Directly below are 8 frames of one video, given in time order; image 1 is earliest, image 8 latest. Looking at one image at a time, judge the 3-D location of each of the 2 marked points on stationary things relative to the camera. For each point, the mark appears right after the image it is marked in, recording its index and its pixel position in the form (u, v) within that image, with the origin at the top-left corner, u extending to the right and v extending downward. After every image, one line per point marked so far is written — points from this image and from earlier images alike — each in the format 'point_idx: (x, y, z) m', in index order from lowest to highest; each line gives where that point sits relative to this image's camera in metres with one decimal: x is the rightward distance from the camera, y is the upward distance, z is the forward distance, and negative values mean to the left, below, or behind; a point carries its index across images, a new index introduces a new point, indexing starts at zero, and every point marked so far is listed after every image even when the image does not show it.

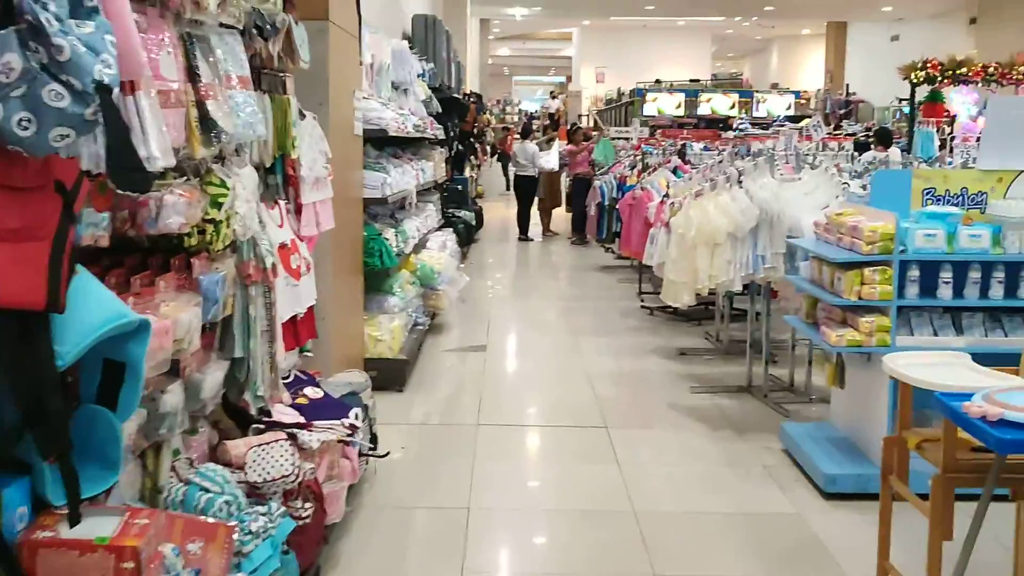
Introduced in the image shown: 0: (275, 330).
0: (-0.6, -0.1, +2.7) m
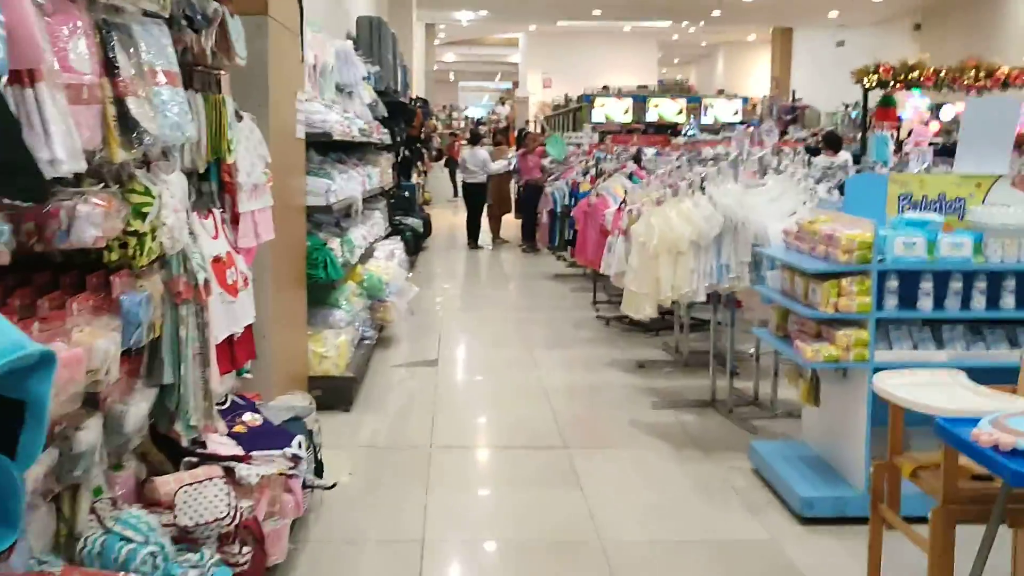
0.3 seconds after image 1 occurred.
0: (-0.7, -0.1, +2.4) m
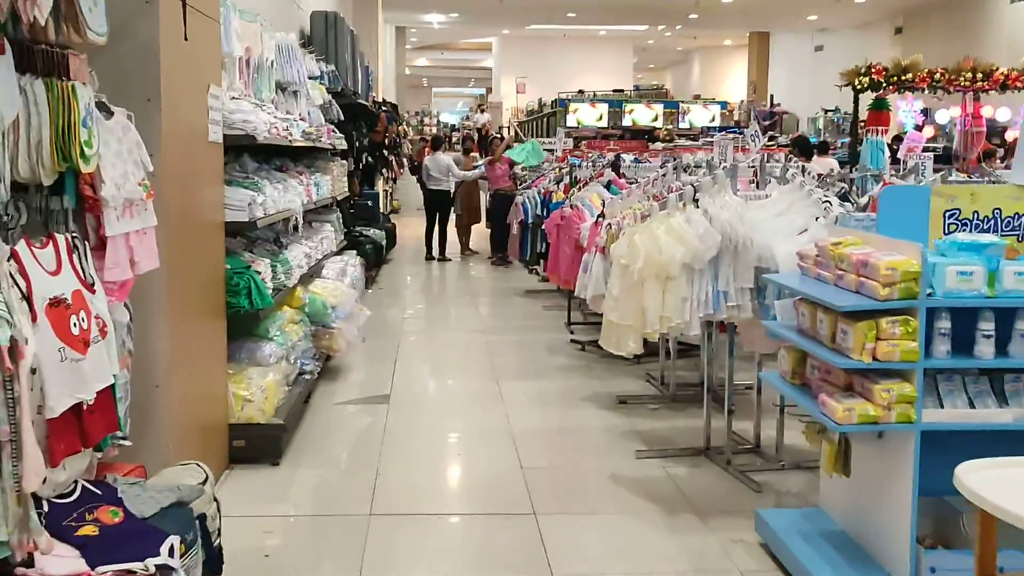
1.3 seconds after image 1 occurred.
0: (-0.7, -0.2, +1.7) m
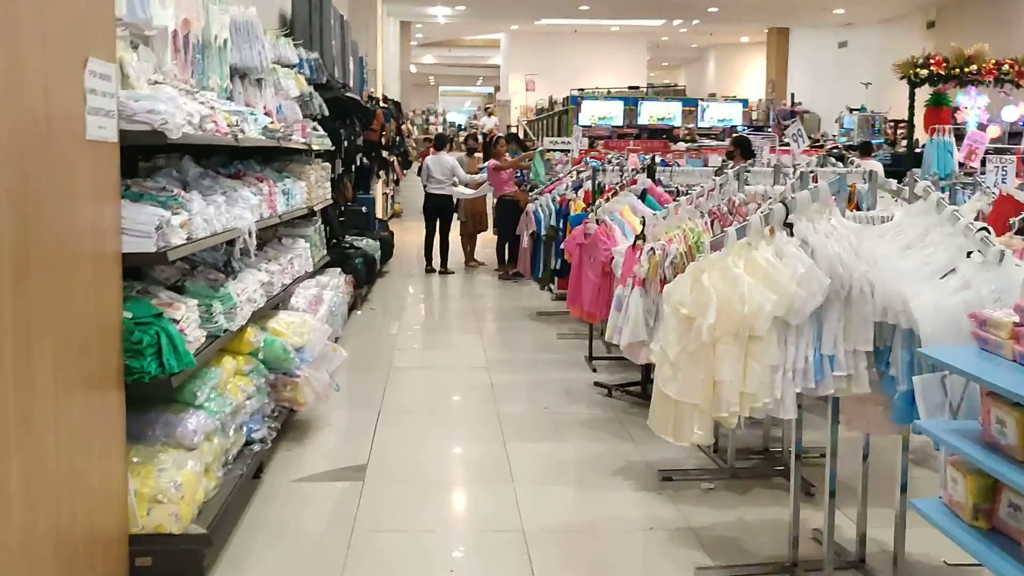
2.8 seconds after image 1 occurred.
0: (-0.7, -0.4, +0.7) m
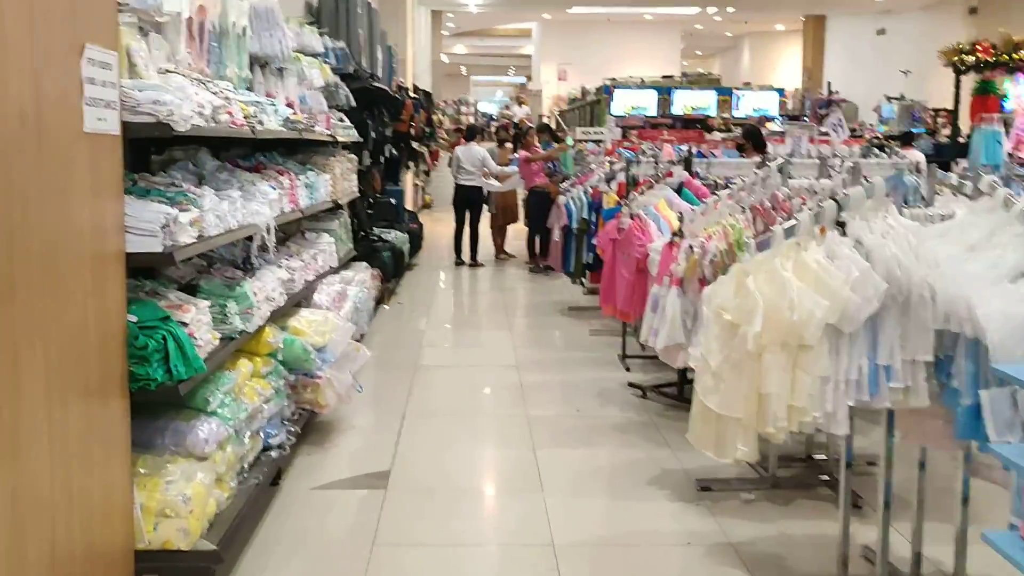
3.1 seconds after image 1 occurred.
0: (-0.7, -0.4, +0.5) m
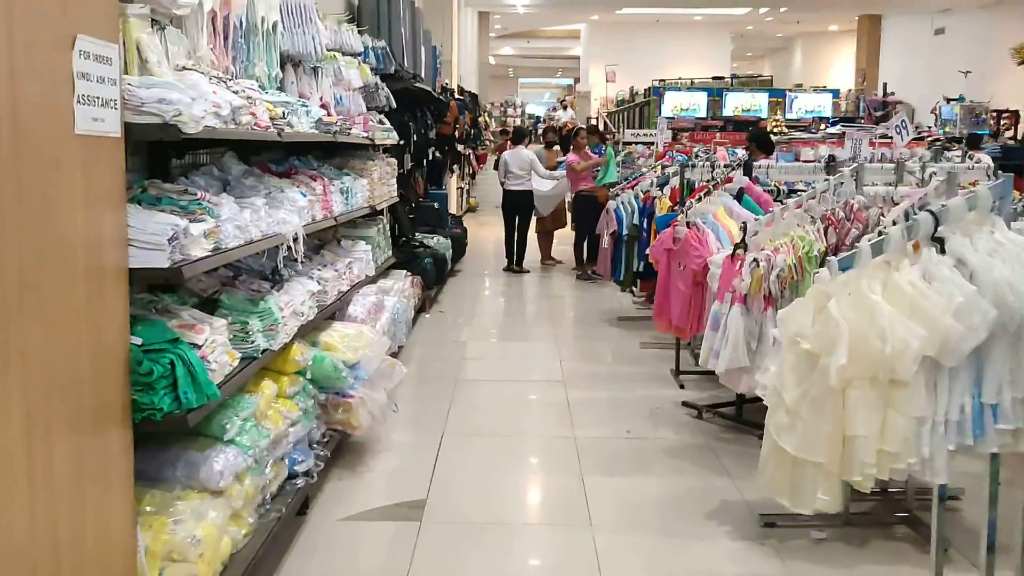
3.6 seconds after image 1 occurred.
0: (-0.7, -0.4, +0.2) m
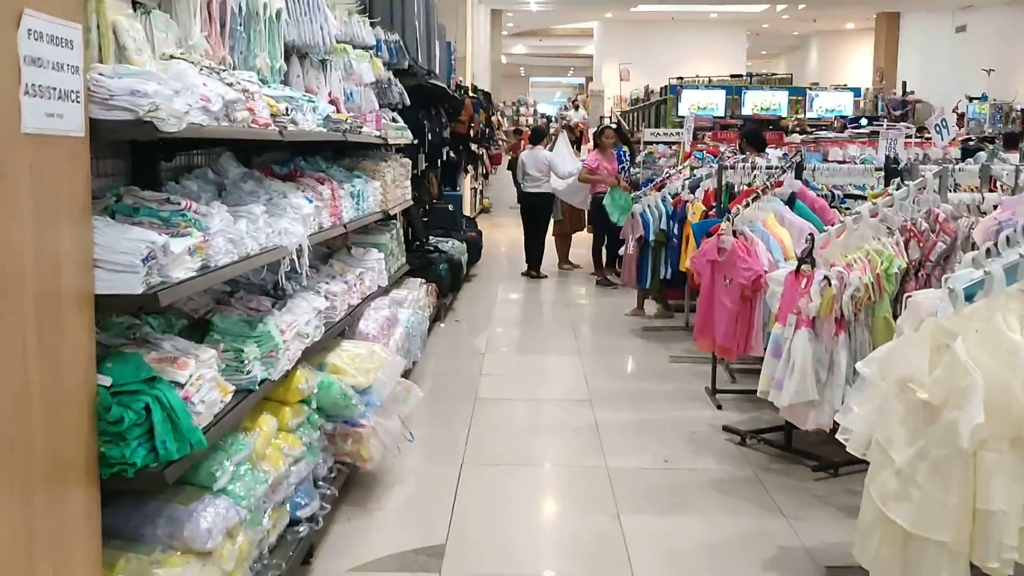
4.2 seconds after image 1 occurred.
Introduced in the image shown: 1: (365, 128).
0: (-0.7, -0.5, -0.1) m
1: (-0.6, +0.6, +4.4) m
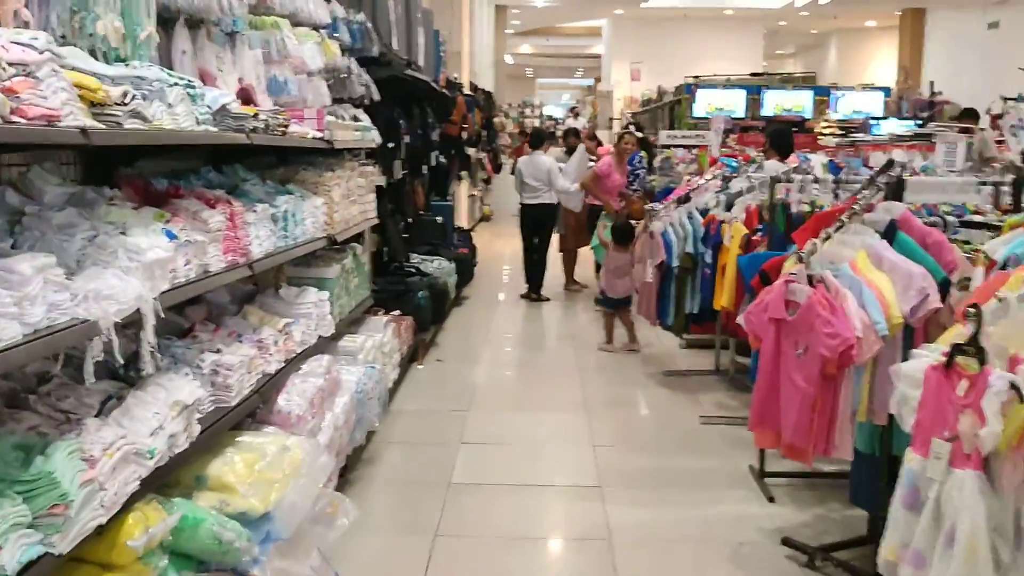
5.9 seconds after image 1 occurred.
0: (-0.7, -0.6, -1.2) m
1: (-0.6, +0.5, +3.3) m
